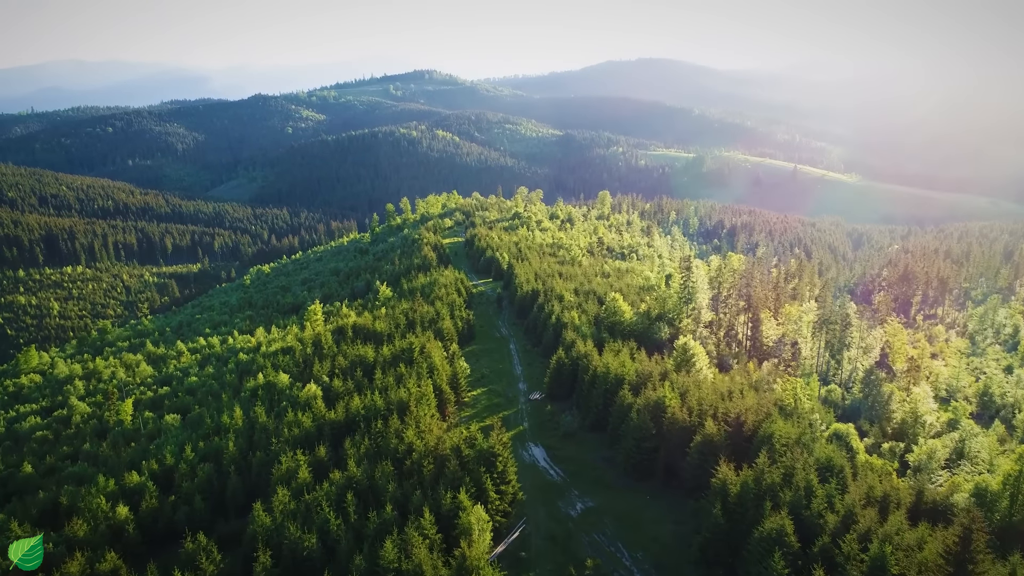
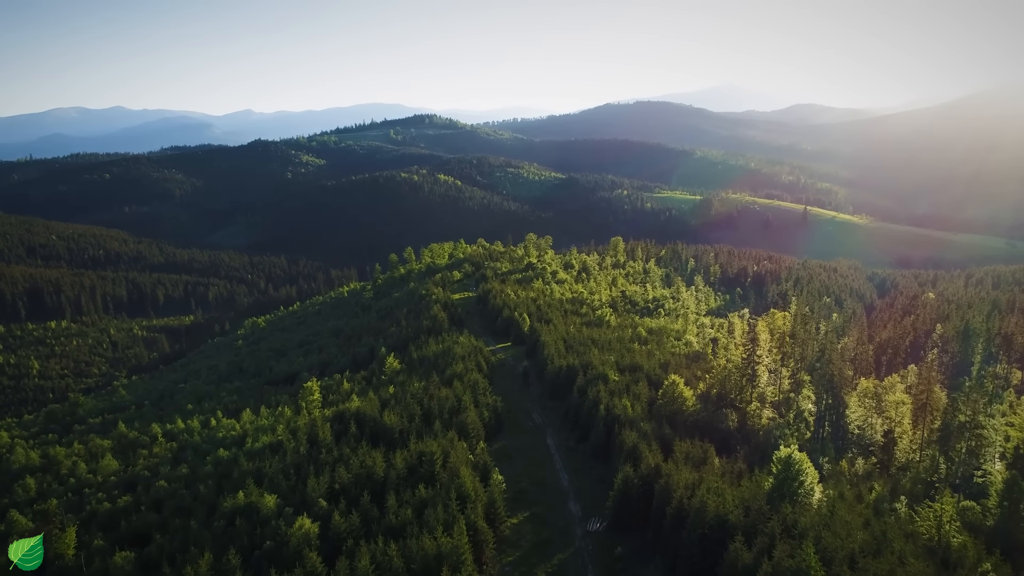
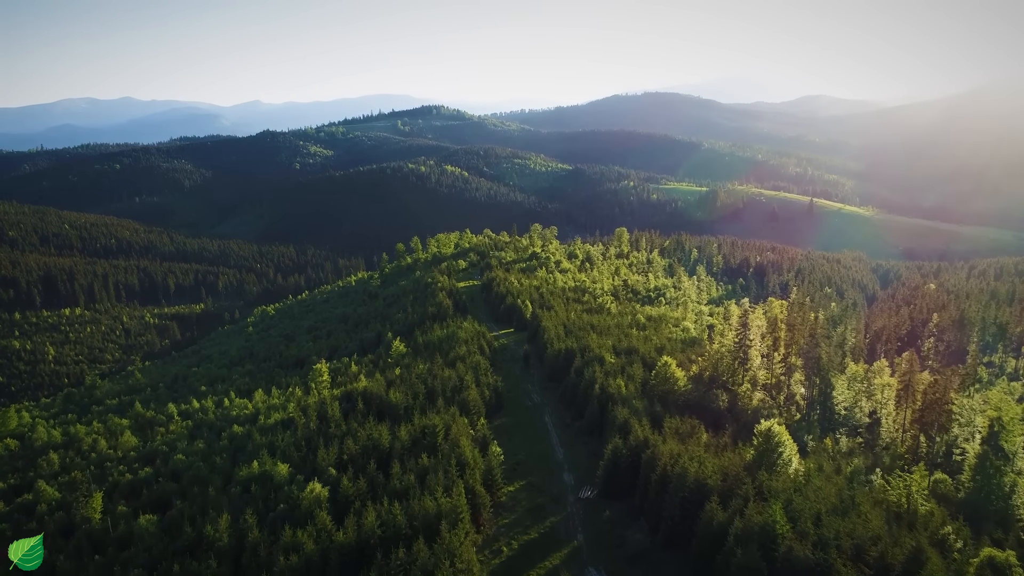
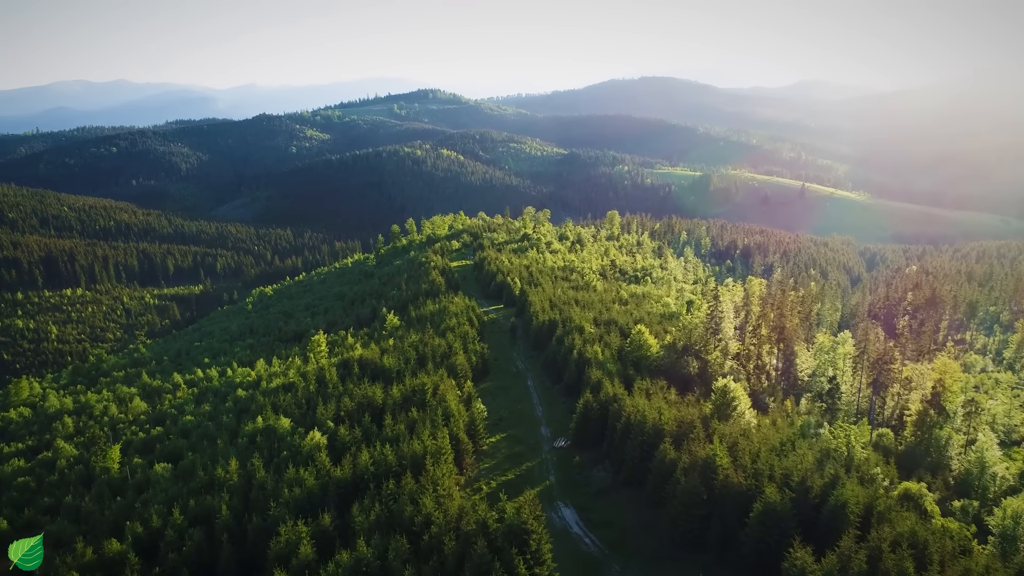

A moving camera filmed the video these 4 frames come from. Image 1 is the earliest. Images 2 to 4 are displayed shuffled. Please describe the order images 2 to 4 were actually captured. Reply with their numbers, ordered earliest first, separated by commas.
4, 3, 2
